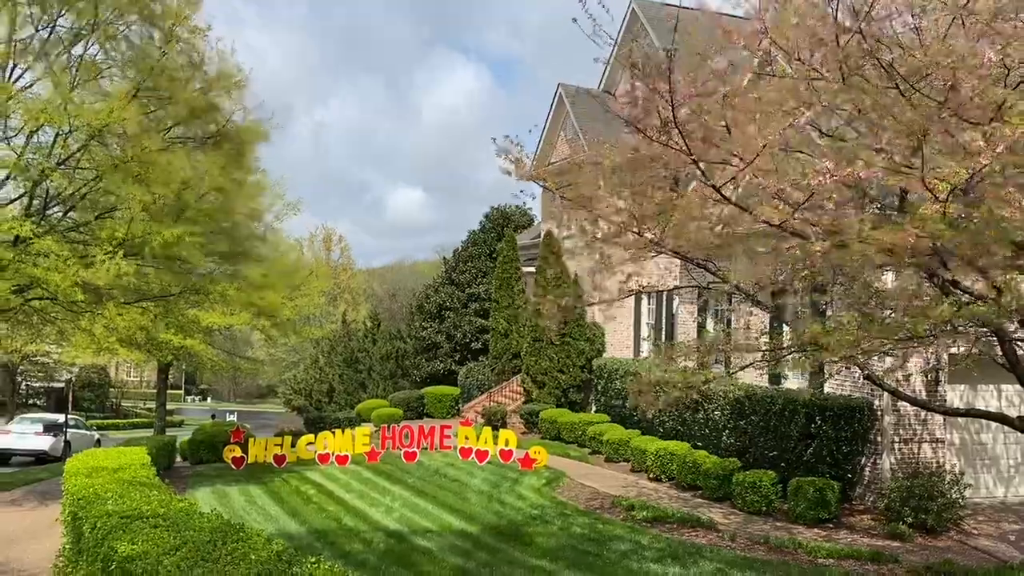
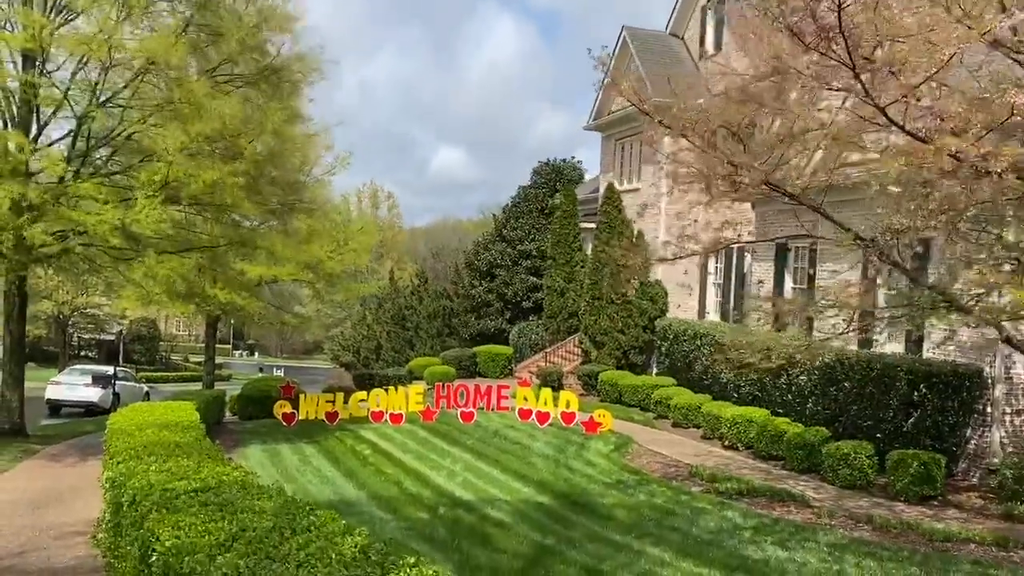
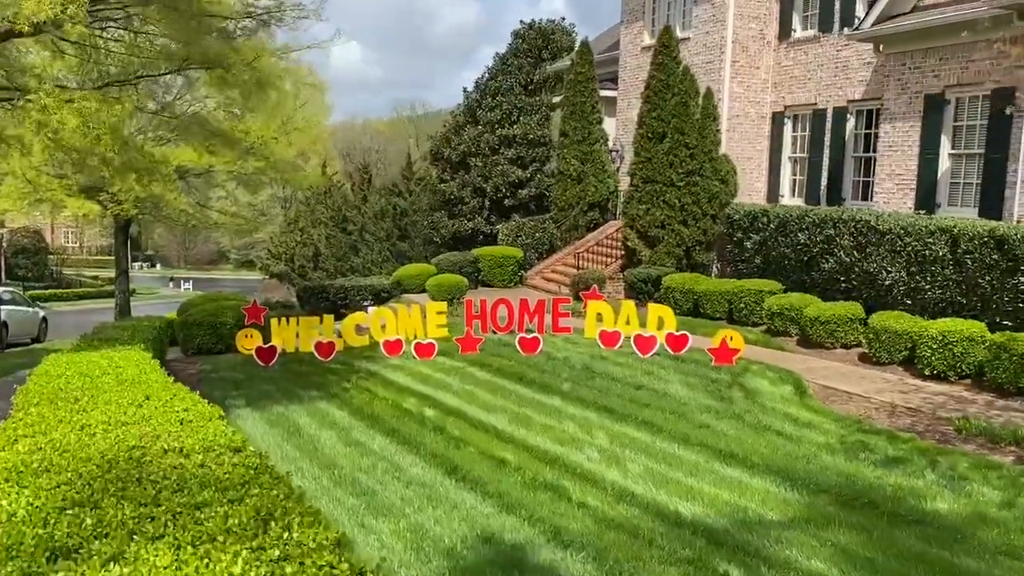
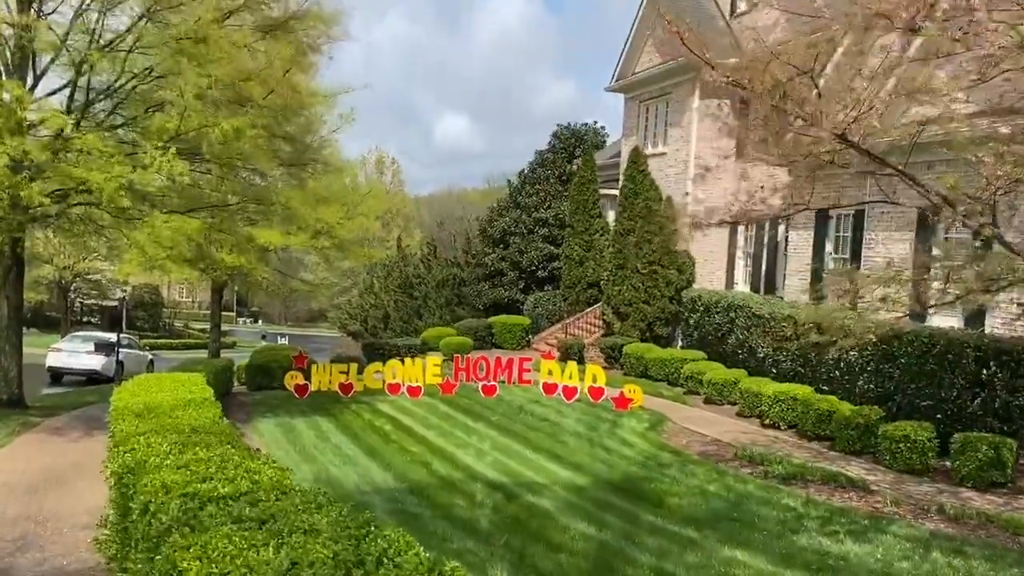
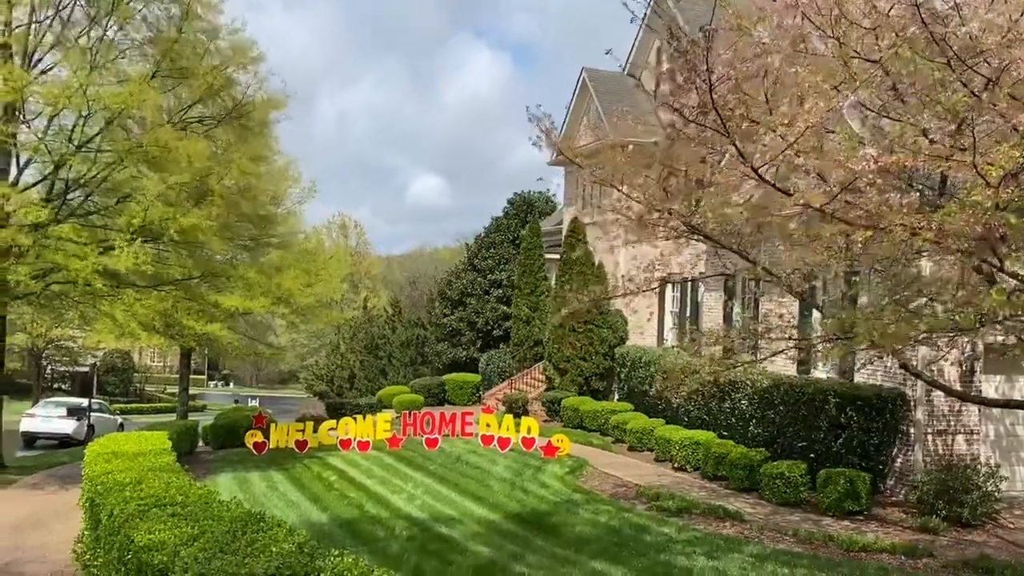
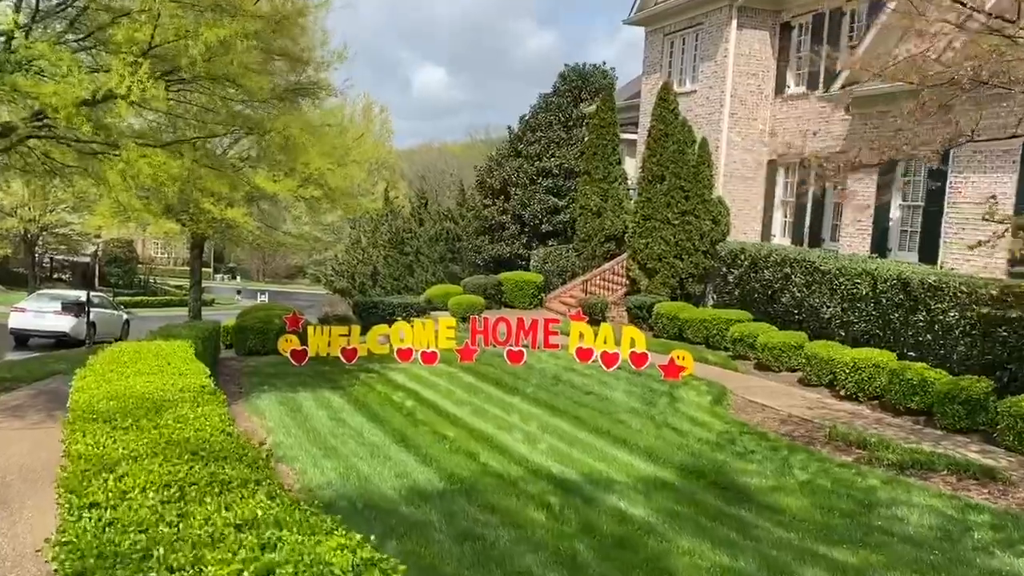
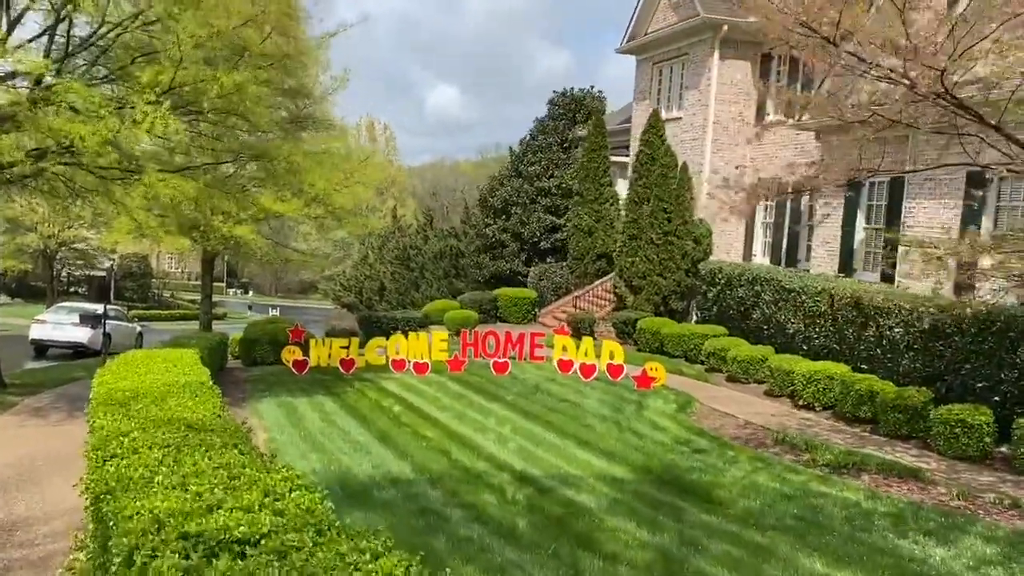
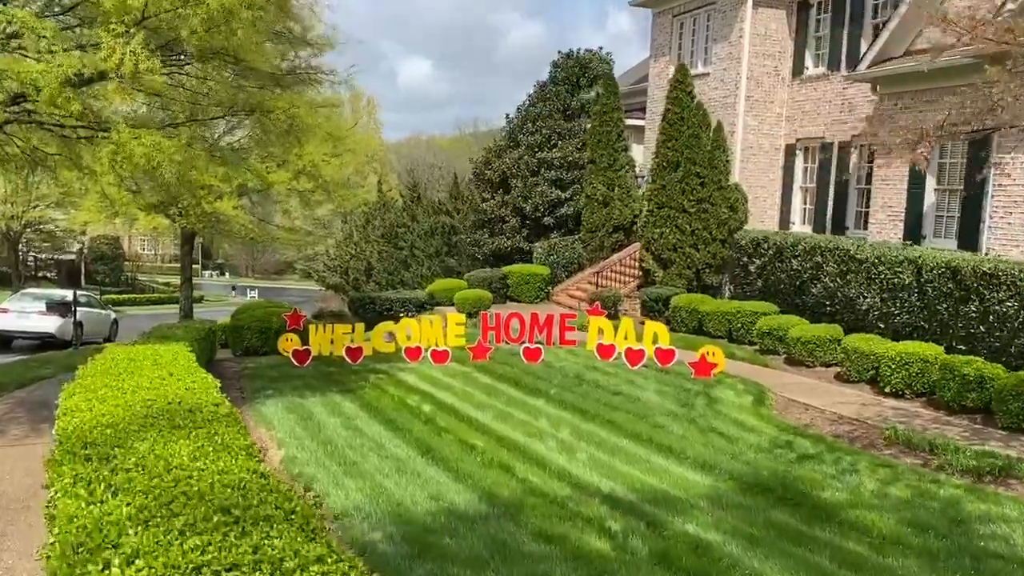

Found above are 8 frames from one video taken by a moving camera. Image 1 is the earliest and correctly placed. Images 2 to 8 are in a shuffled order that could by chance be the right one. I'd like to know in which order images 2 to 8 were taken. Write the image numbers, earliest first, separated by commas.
5, 2, 4, 7, 6, 8, 3
